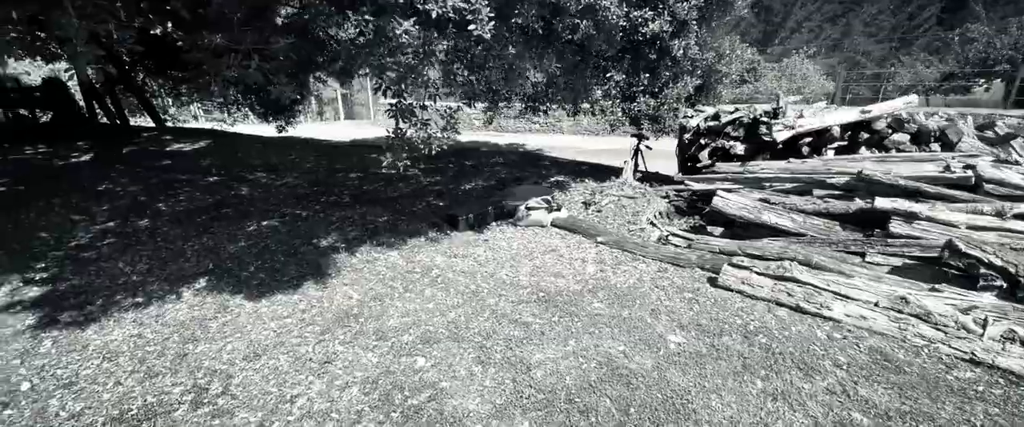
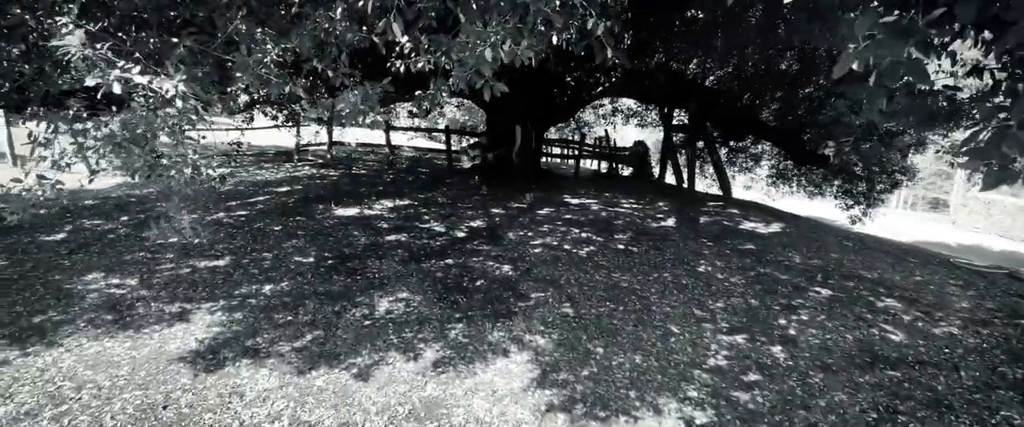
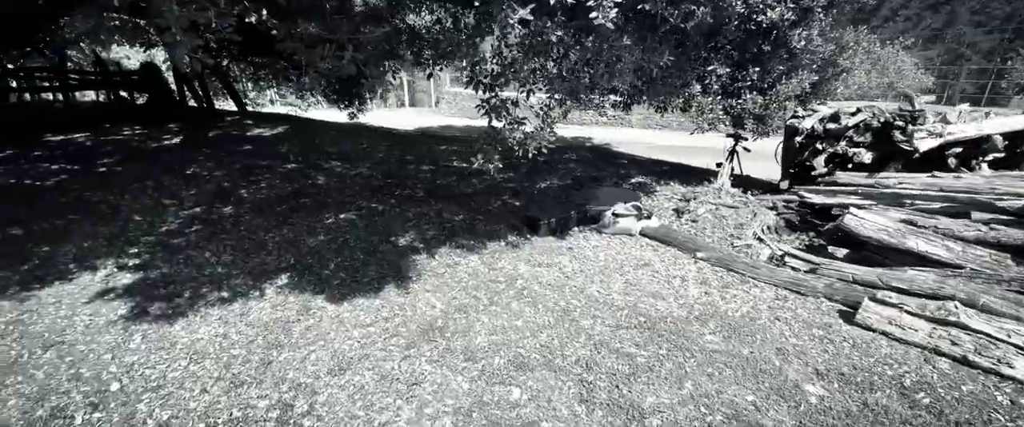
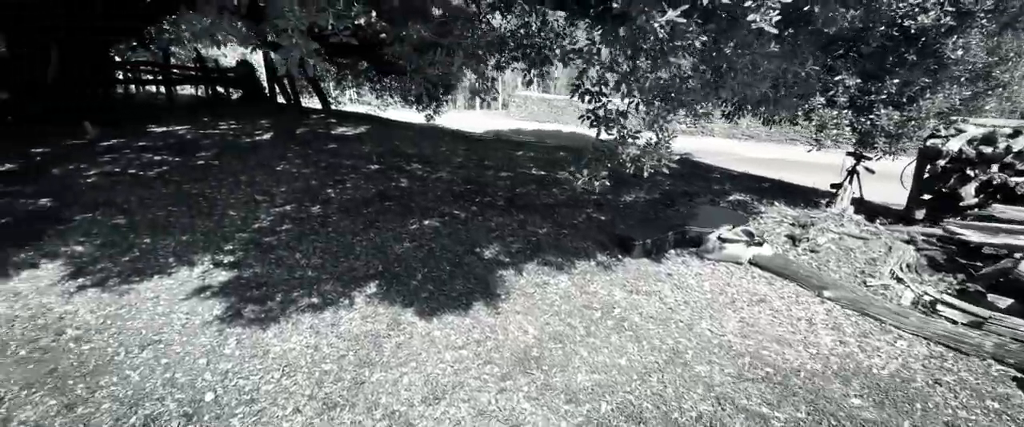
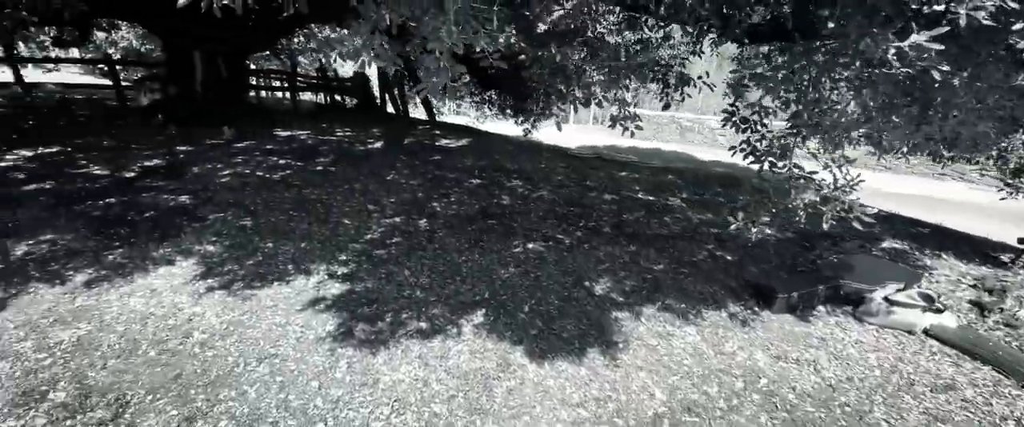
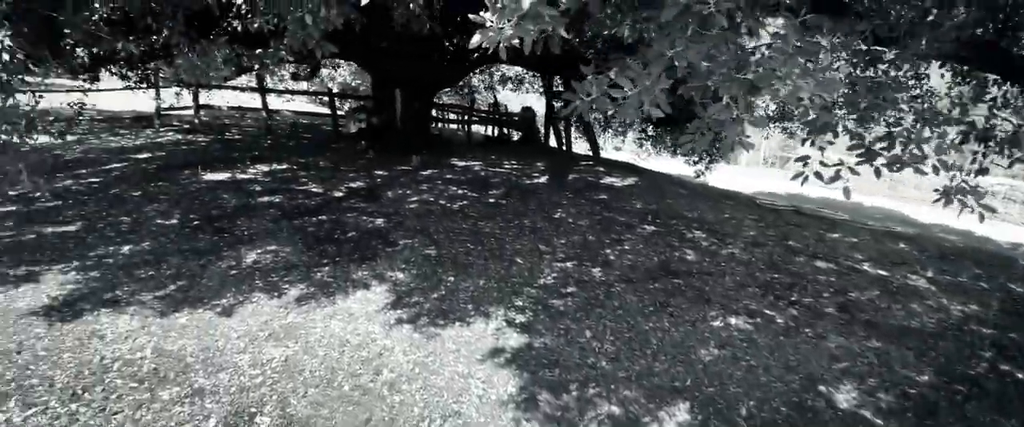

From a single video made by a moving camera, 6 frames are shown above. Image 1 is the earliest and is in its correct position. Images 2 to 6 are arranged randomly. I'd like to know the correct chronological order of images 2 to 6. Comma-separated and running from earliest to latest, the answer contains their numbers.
3, 4, 5, 6, 2
